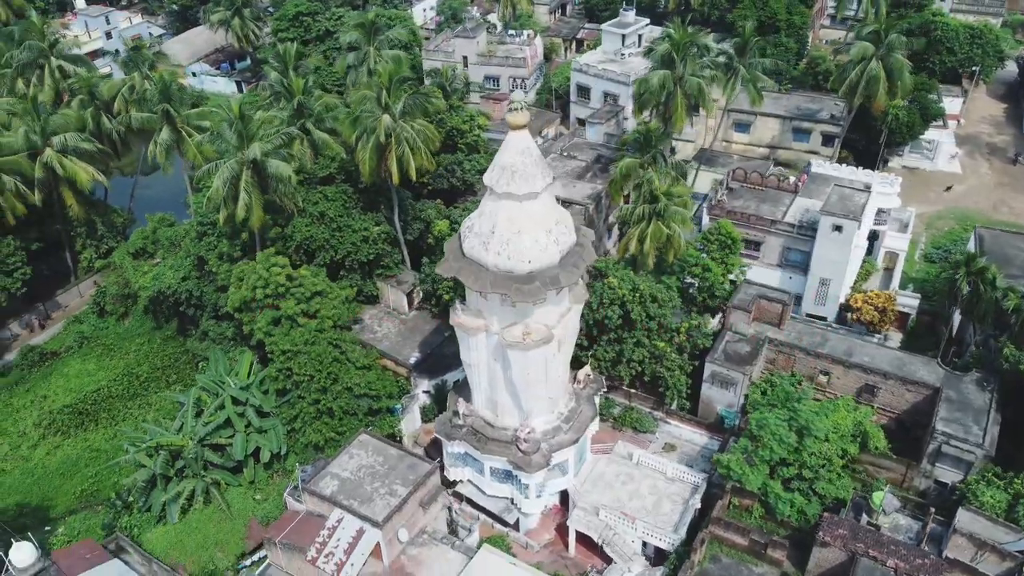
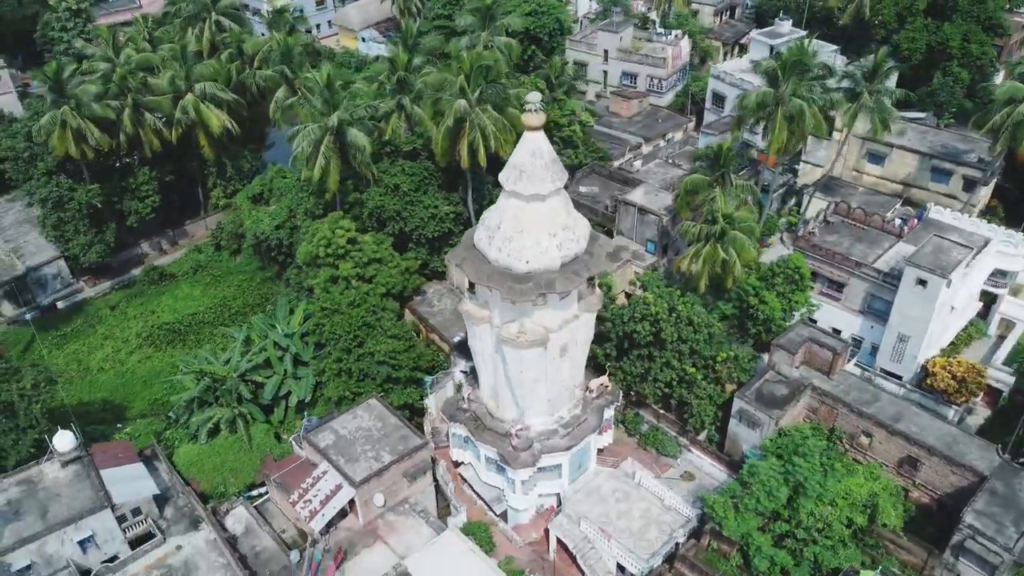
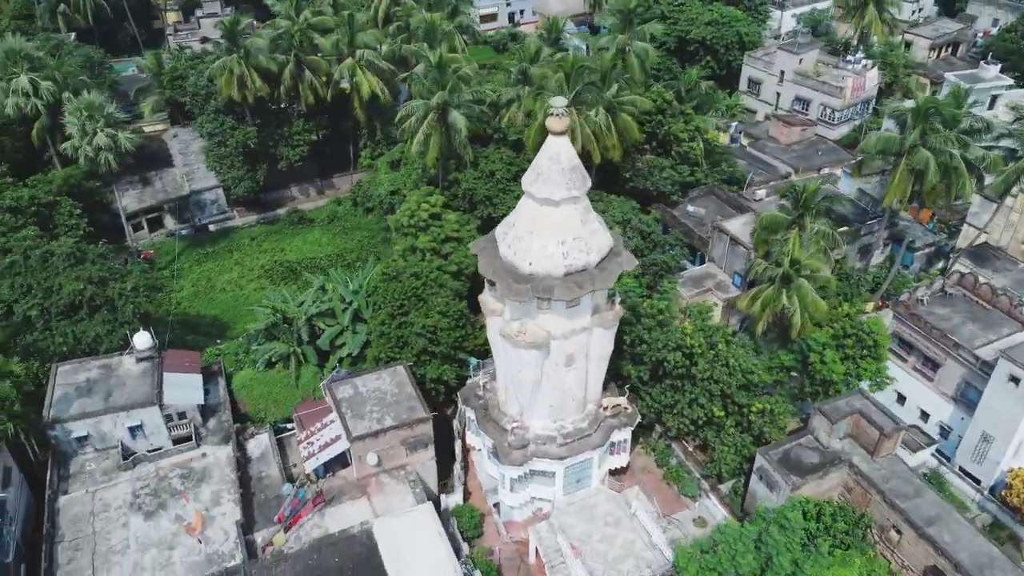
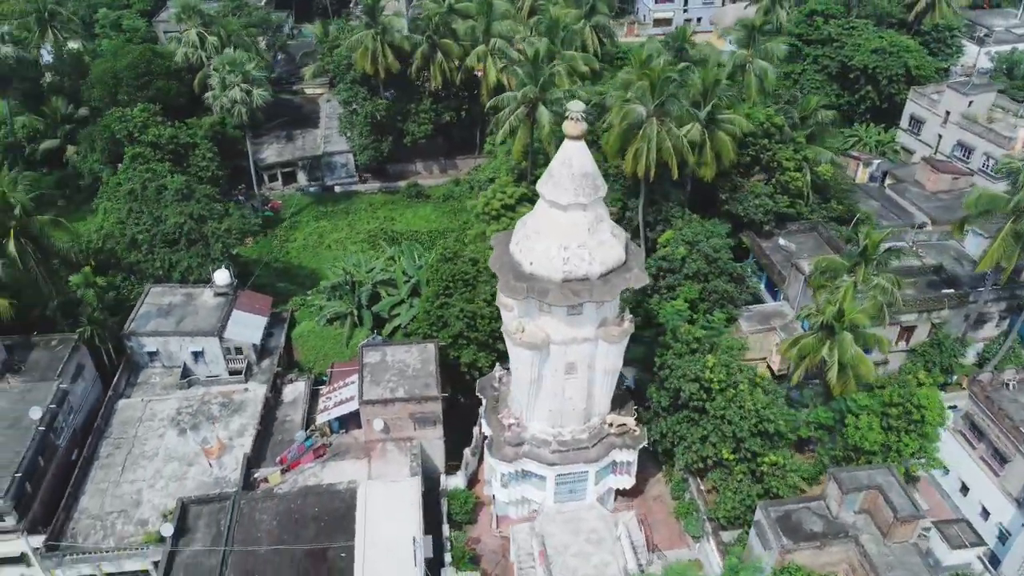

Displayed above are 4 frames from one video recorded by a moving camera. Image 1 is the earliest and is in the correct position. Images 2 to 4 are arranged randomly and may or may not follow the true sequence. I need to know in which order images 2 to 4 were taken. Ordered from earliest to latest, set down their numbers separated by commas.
2, 3, 4
